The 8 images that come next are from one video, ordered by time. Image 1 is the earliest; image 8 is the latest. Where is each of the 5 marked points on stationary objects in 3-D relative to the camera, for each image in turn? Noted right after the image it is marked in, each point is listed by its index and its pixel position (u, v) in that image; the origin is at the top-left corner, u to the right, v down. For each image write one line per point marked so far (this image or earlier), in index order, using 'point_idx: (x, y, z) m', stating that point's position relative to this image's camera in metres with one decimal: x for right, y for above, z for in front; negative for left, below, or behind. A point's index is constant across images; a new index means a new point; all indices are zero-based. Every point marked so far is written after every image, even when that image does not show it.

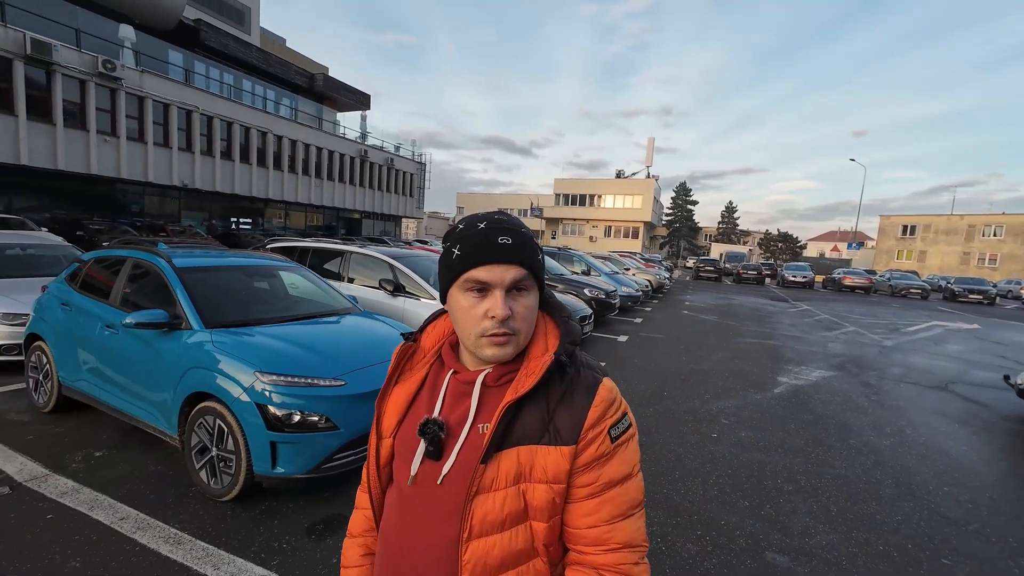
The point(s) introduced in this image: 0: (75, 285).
0: (-4.3, 0.0, +4.2) m
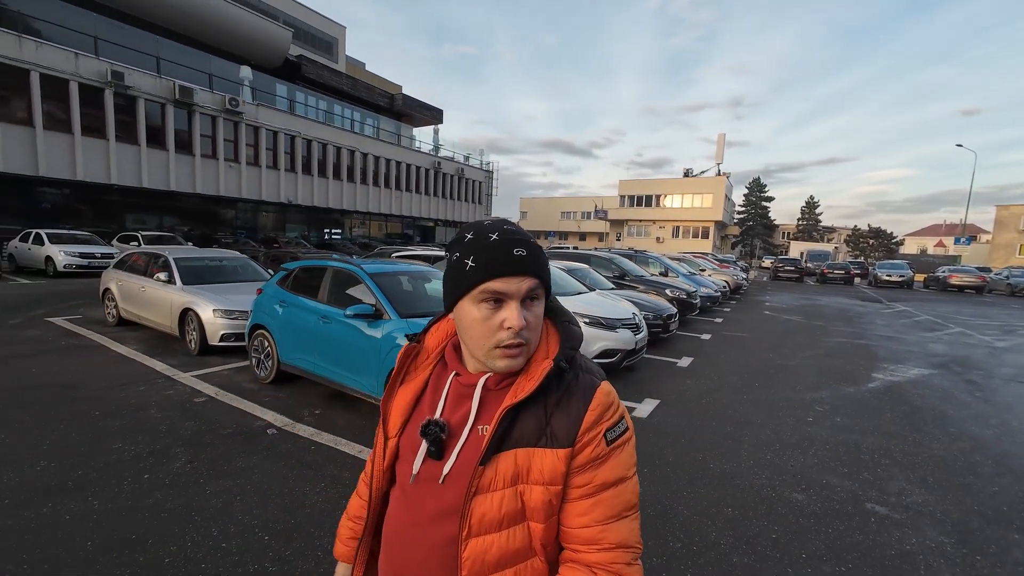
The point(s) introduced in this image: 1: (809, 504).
0: (-2.9, 0.0, +5.5) m
1: (+2.2, -1.6, +3.2) m
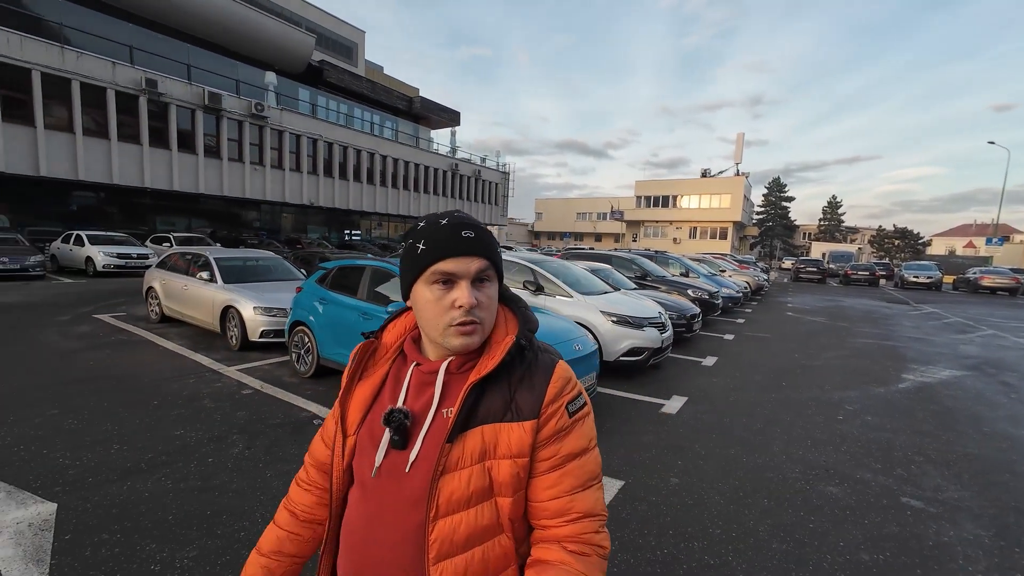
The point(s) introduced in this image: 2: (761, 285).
0: (-2.5, 0.0, +5.8) m
1: (+2.6, -1.6, +3.3) m
2: (+11.0, +0.1, +18.7) m
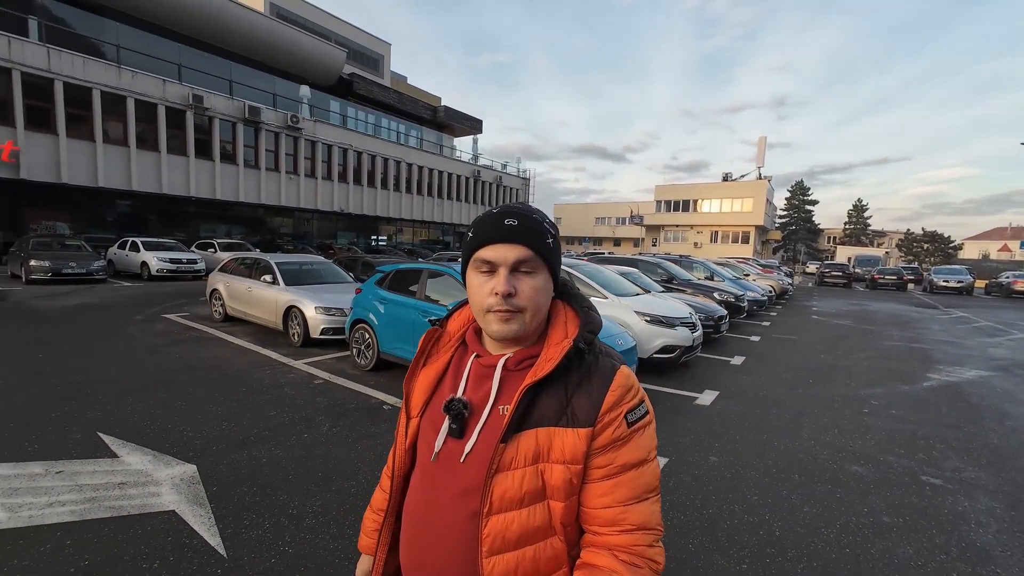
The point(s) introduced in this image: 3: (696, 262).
0: (-1.9, 0.0, +6.4) m
1: (+3.1, -1.6, +3.6) m
2: (+12.1, -0.1, +18.8) m
3: (+6.2, +0.9, +14.3) m
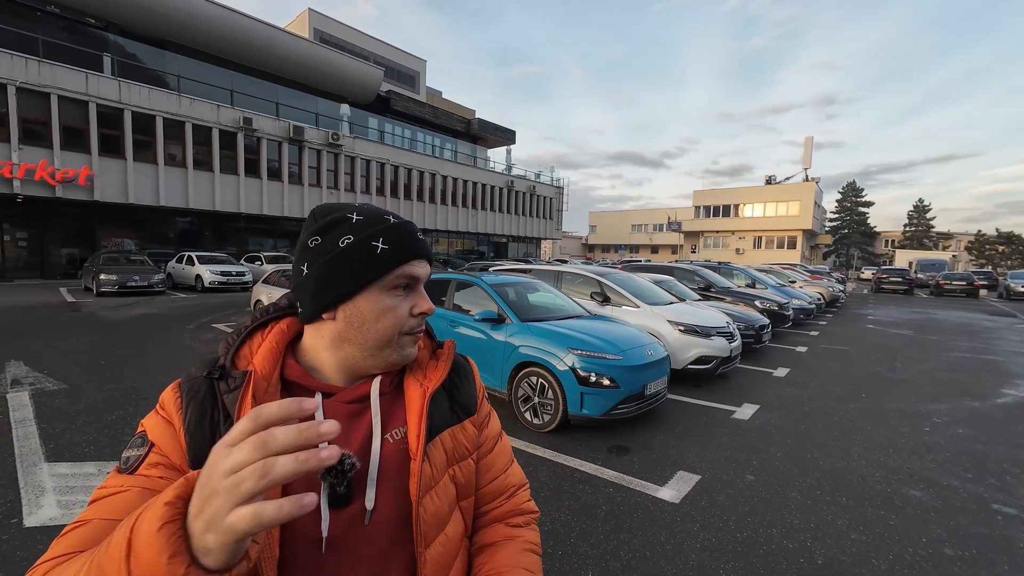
0: (-1.5, -0.1, +6.5) m
1: (+3.2, -1.7, +3.3) m
2: (+13.5, -0.4, +17.7) m
3: (+7.2, +0.6, +13.7) m
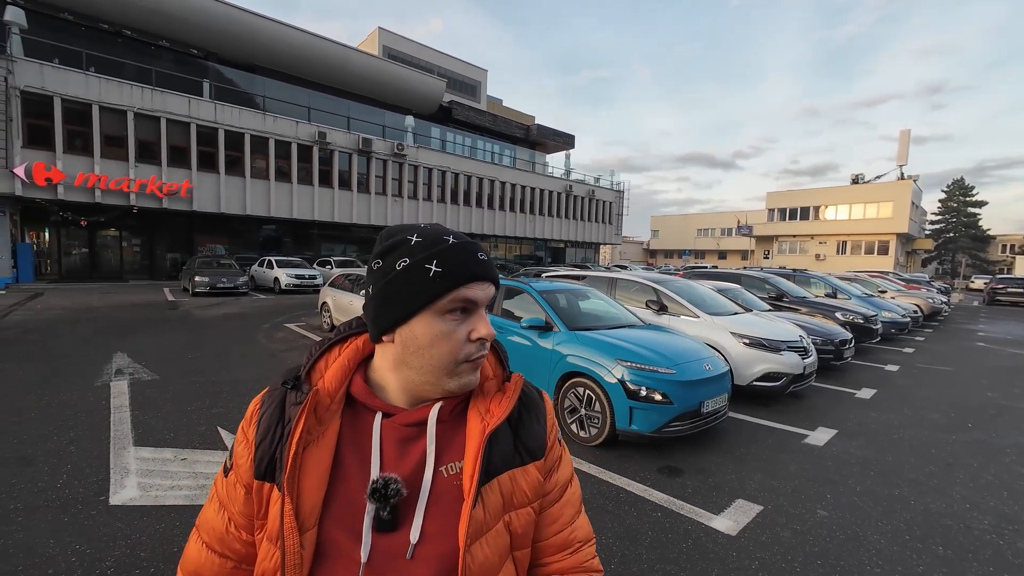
0: (-0.8, -0.2, +6.6) m
1: (+3.5, -1.8, +2.7) m
2: (+15.6, -0.8, +15.6) m
3: (+8.9, +0.3, +12.5) m
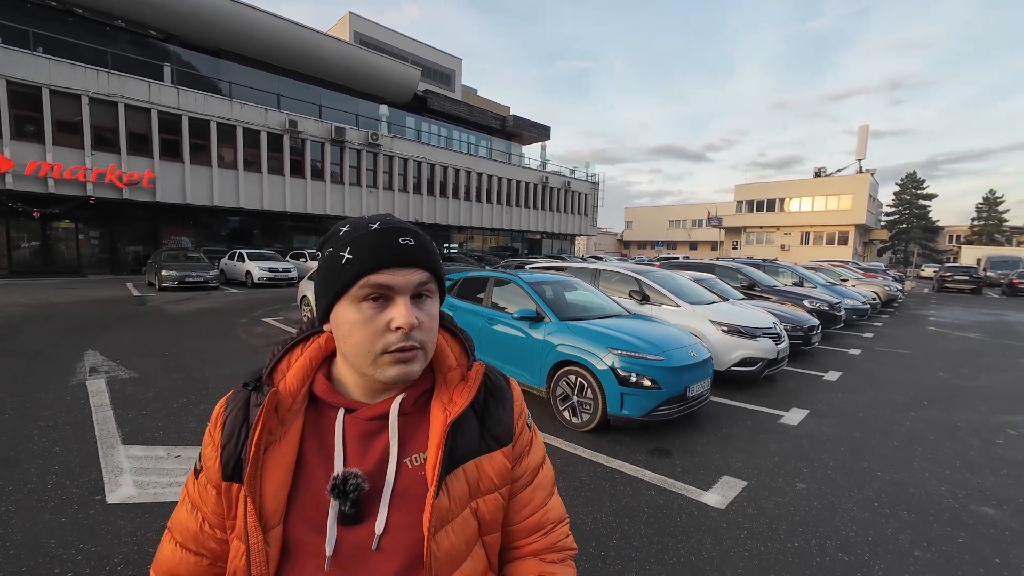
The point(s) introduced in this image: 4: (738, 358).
0: (-0.9, -0.1, +6.6) m
1: (+3.6, -1.7, +3.1) m
2: (+14.9, -0.3, +16.6) m
3: (+8.4, +0.7, +13.1) m
4: (+3.2, -1.0, +6.1) m
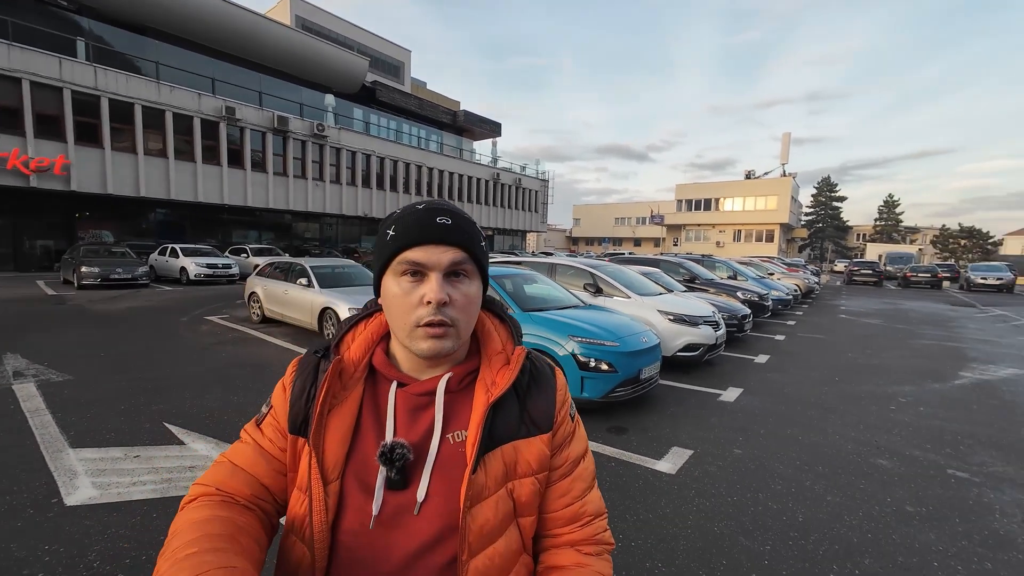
0: (-1.5, 0.0, +6.7) m
1: (+3.3, -1.6, +3.7) m
2: (+13.0, 0.0, +18.5) m
3: (+6.9, +0.9, +14.2) m
4: (+2.7, -0.9, +6.7) m
